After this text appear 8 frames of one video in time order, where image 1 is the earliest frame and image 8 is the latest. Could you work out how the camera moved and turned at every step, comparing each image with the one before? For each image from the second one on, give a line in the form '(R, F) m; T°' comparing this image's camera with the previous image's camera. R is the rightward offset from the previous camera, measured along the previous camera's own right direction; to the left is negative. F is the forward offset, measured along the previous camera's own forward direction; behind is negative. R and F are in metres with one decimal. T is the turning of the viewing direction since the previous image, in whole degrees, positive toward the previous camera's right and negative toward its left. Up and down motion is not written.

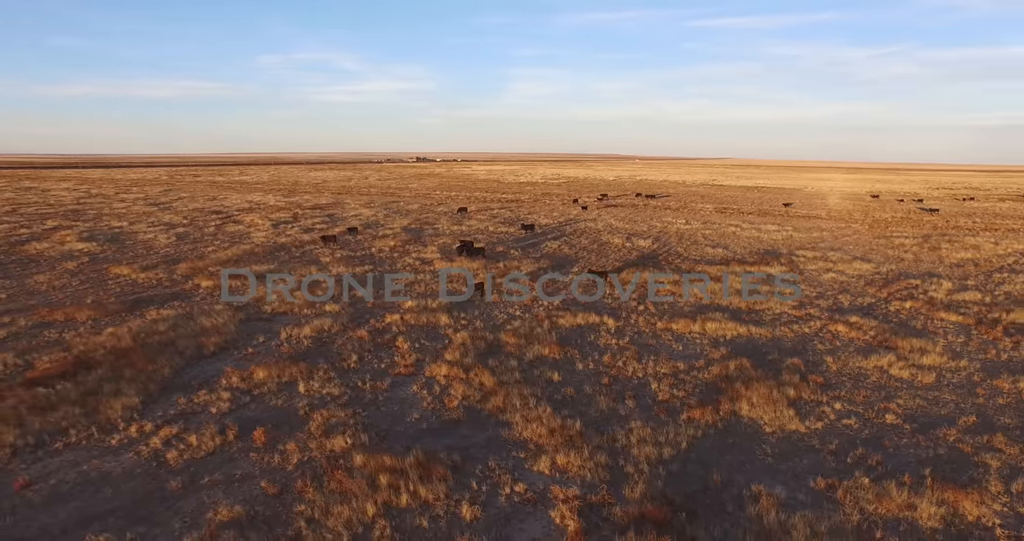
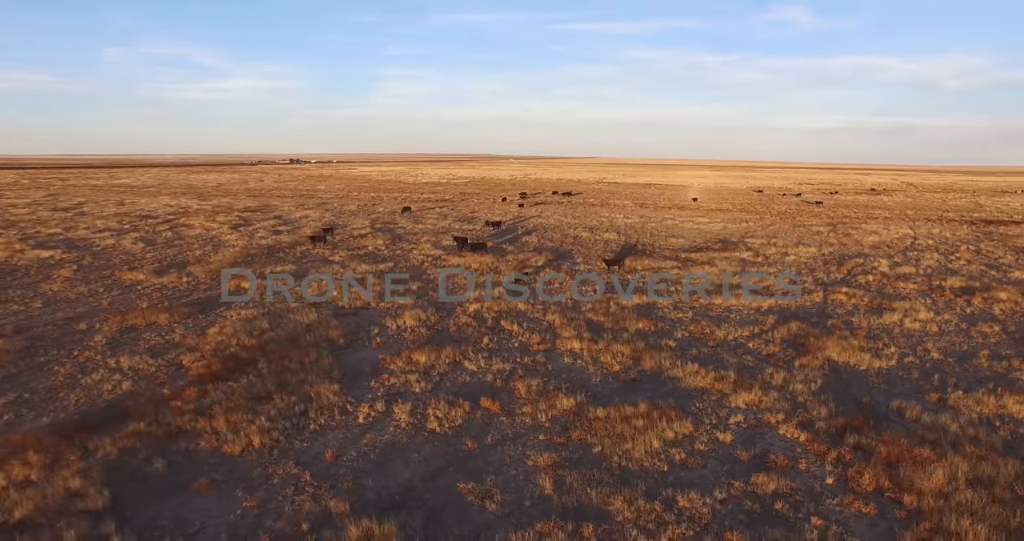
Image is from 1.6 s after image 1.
(-4.2, -1.1) m; +12°
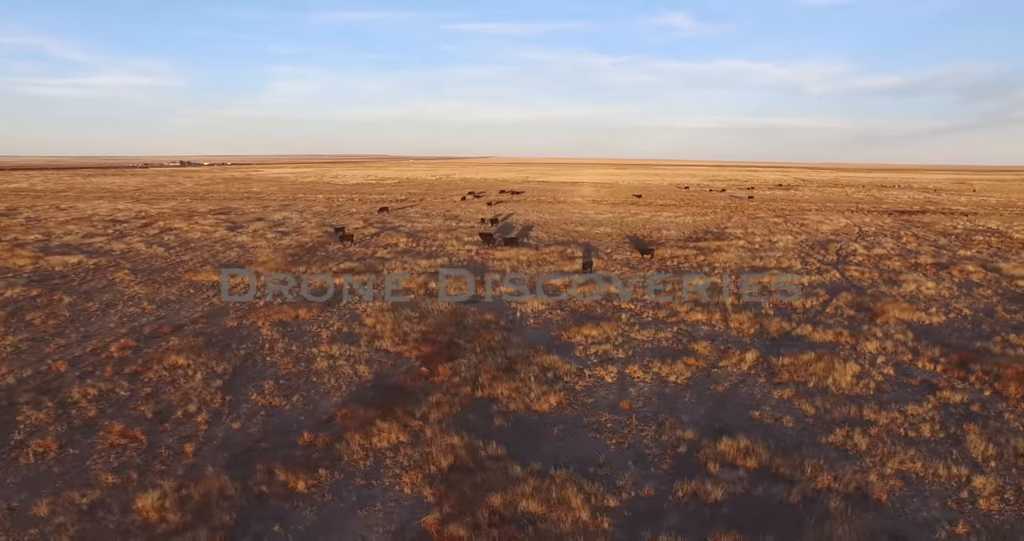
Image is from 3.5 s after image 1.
(-4.9, -1.3) m; +10°
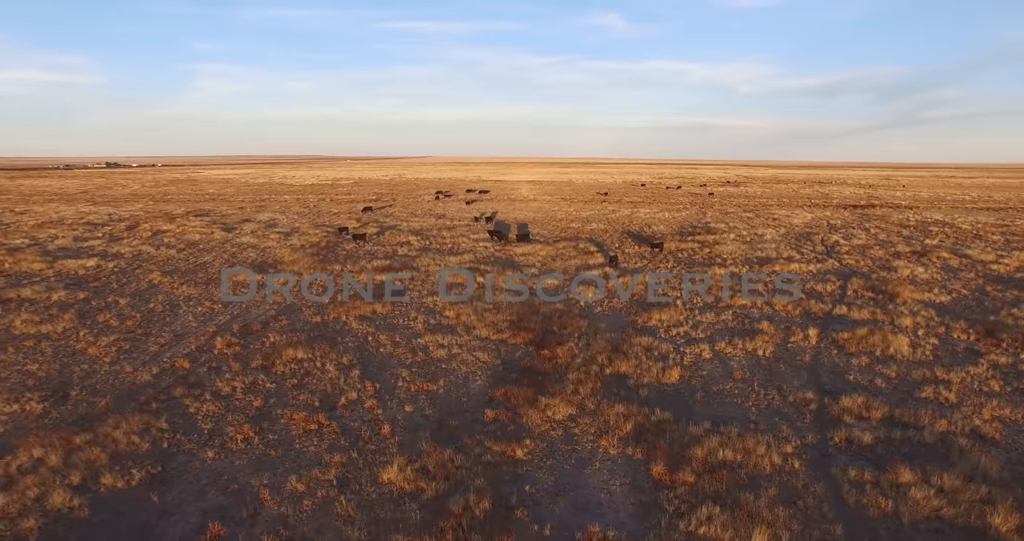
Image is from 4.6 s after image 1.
(-2.9, -0.8) m; +6°
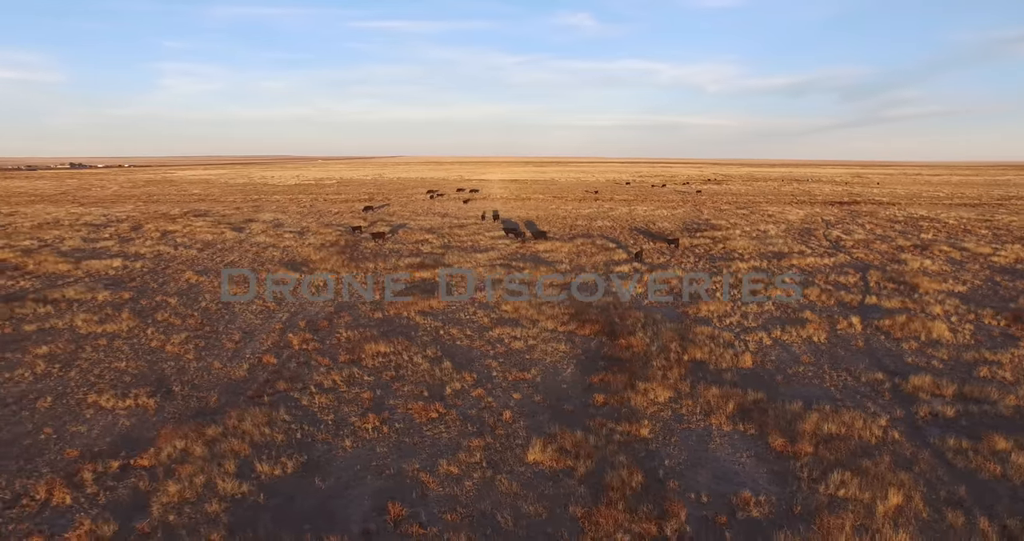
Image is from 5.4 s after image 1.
(-1.9, -0.4) m; +3°
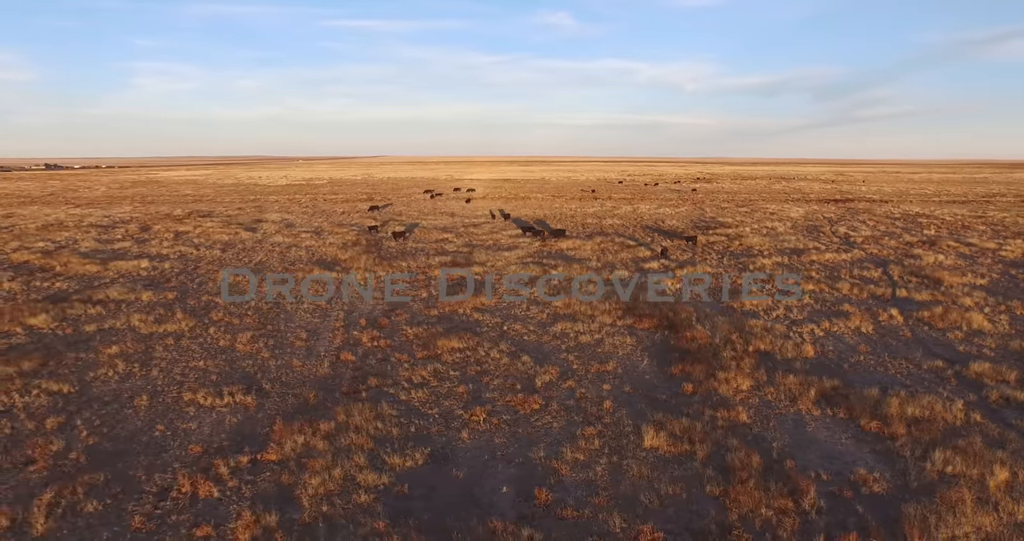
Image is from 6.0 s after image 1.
(-1.6, -0.3) m; +2°
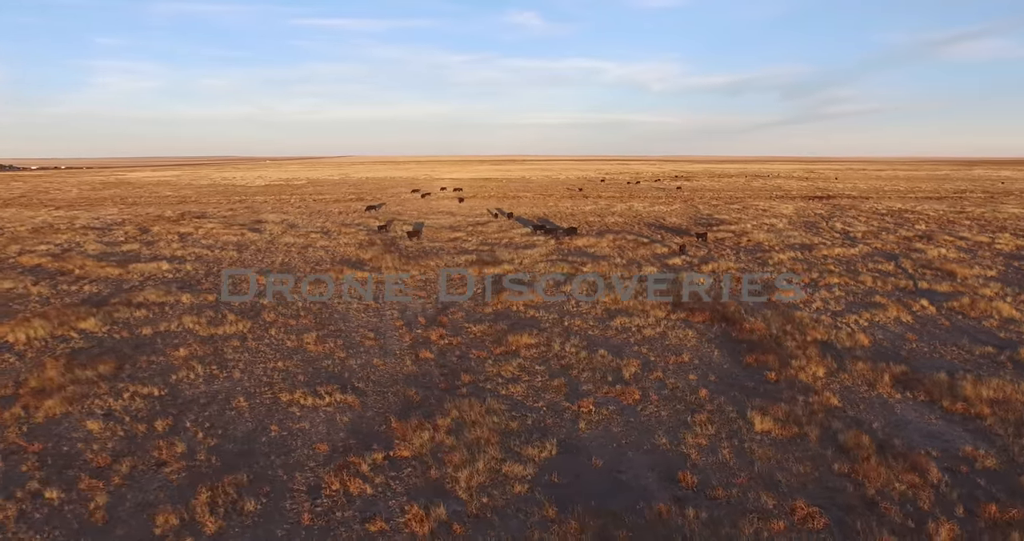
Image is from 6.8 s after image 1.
(-1.9, -0.2) m; +3°
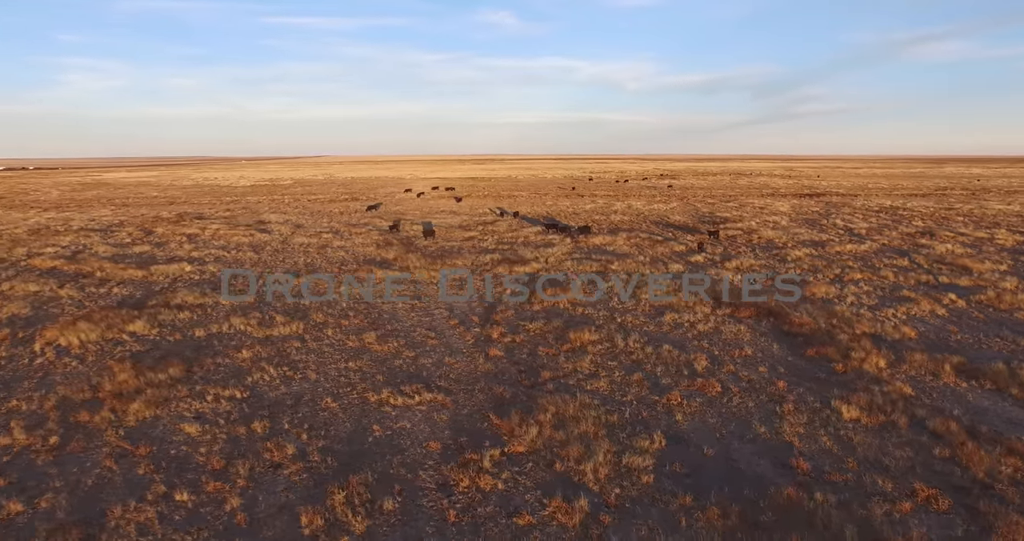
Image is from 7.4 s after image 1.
(-1.6, -0.1) m; +3°
